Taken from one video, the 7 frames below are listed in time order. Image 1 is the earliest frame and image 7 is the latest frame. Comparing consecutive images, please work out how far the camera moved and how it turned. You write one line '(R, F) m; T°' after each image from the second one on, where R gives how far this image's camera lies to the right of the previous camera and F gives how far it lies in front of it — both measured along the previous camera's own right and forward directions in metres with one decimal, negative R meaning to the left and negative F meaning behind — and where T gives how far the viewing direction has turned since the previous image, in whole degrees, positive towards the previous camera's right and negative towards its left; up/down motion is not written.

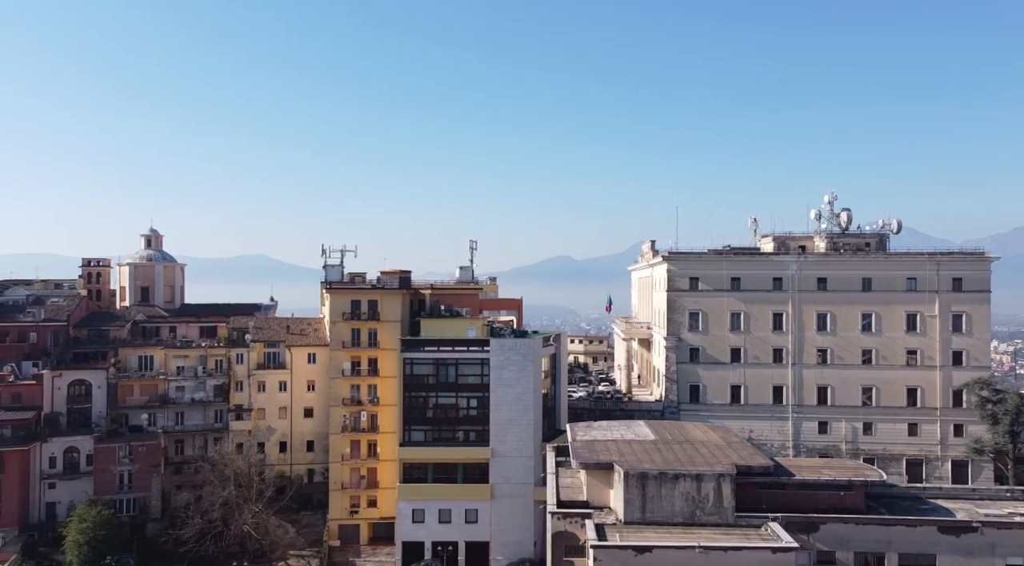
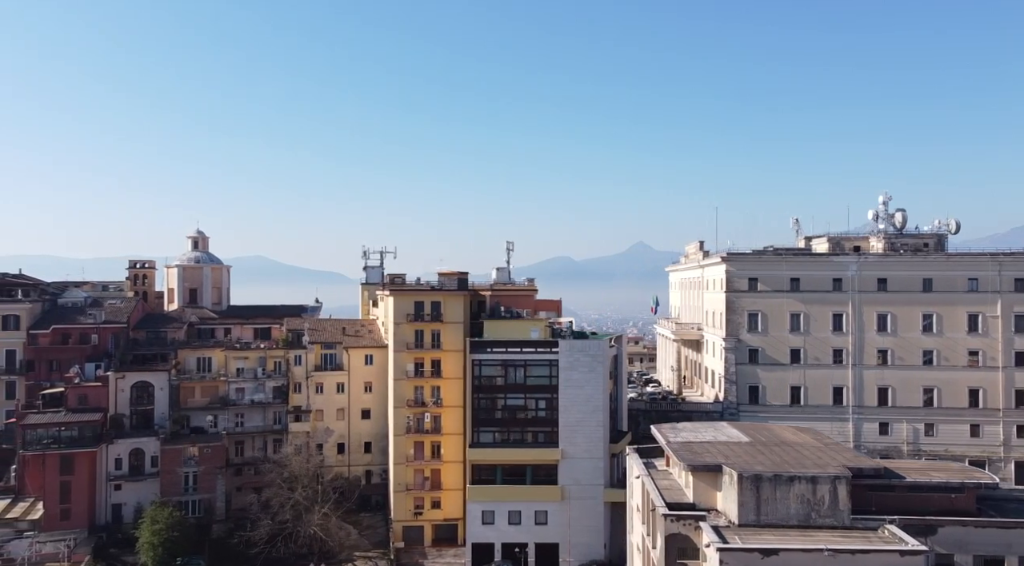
(-3.4, 0.0) m; 0°
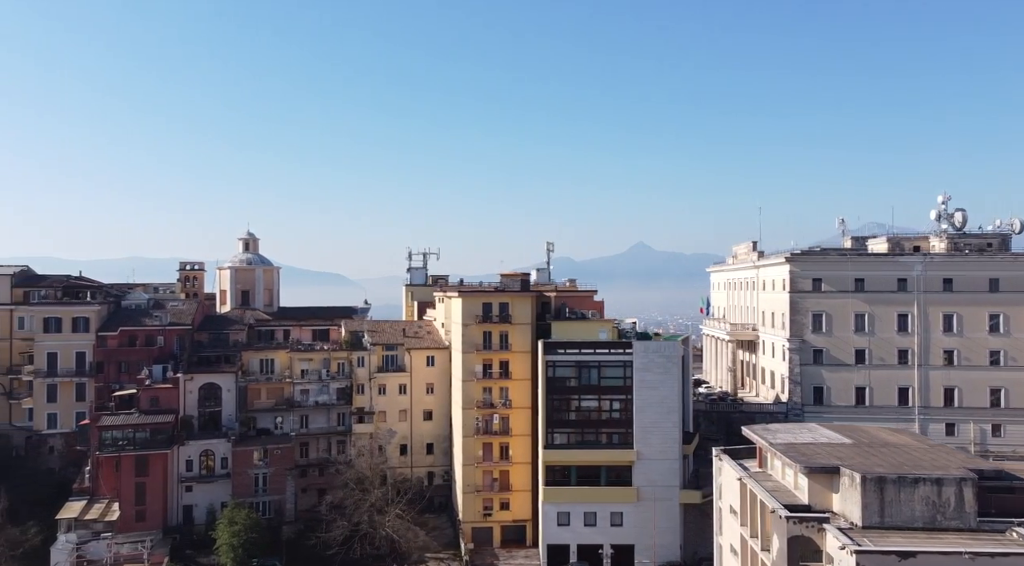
(-3.6, 0.0) m; -1°
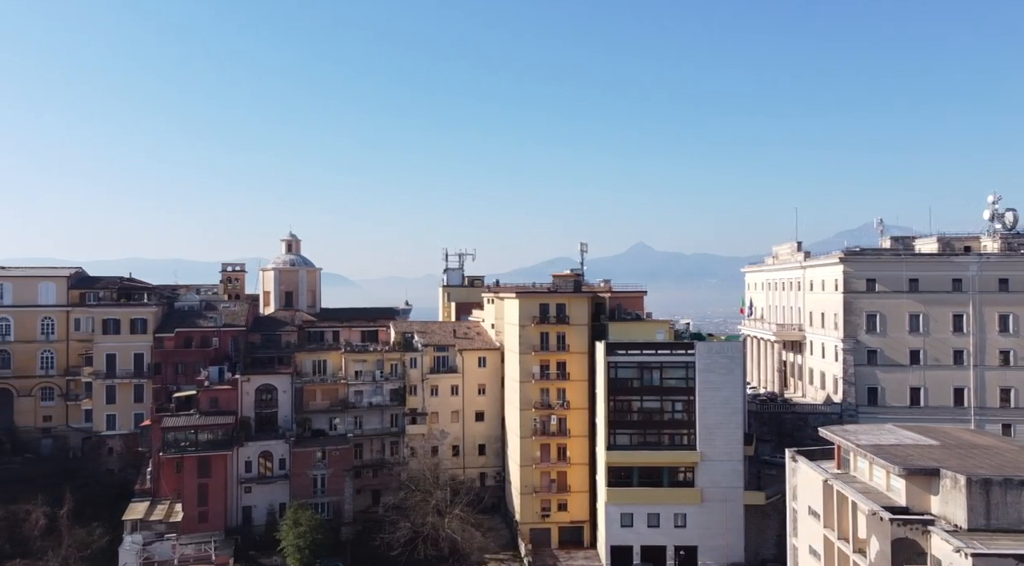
(-3.1, 0.0) m; 0°
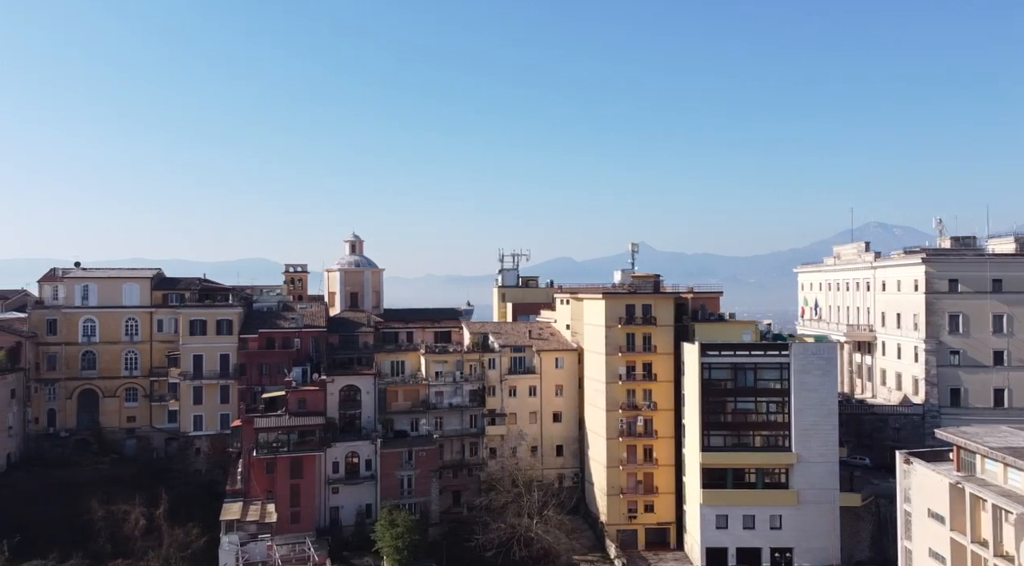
(-4.6, 0.0) m; -1°
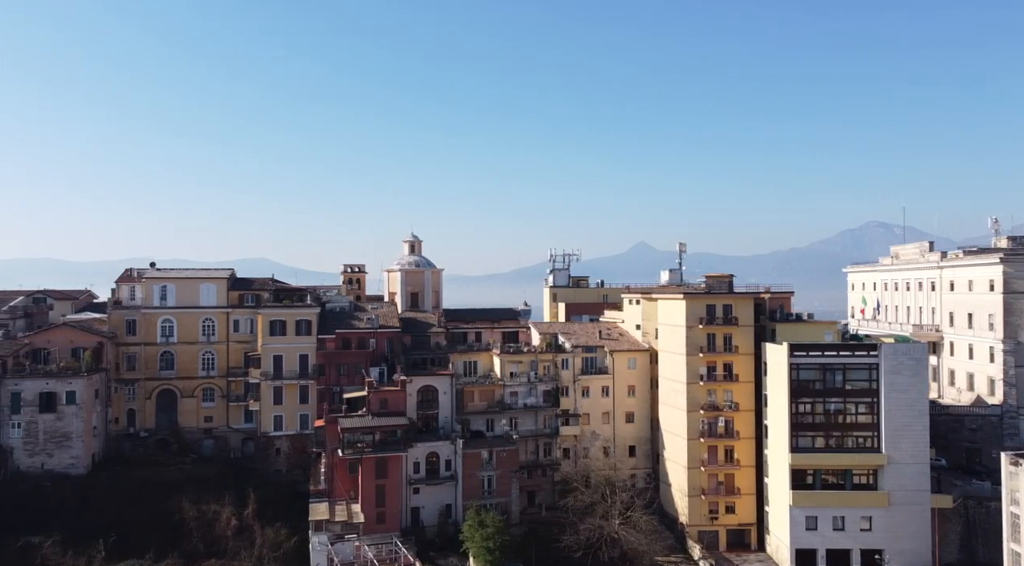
(-4.3, +0.1) m; -1°
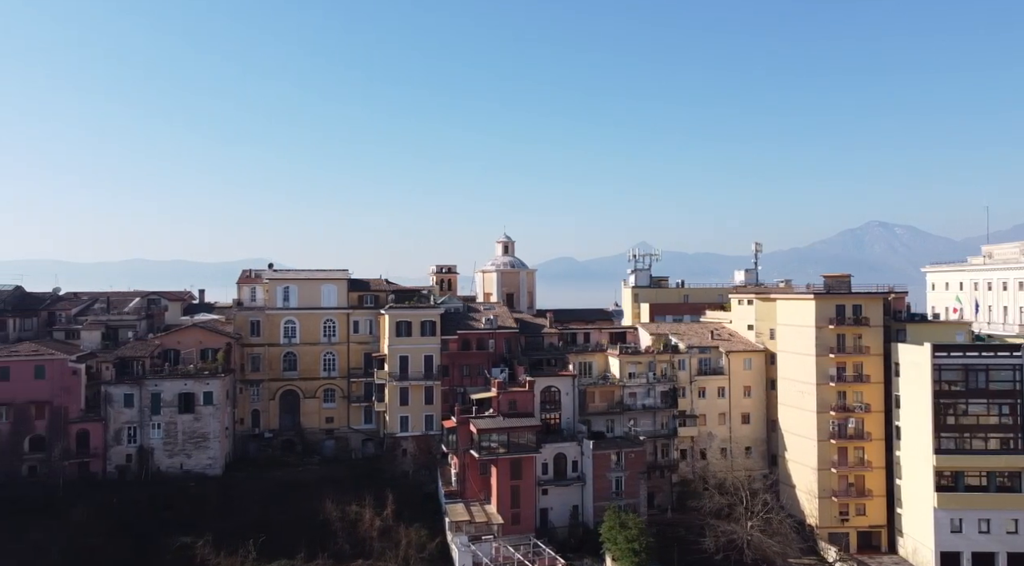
(-6.8, +0.1) m; -1°
